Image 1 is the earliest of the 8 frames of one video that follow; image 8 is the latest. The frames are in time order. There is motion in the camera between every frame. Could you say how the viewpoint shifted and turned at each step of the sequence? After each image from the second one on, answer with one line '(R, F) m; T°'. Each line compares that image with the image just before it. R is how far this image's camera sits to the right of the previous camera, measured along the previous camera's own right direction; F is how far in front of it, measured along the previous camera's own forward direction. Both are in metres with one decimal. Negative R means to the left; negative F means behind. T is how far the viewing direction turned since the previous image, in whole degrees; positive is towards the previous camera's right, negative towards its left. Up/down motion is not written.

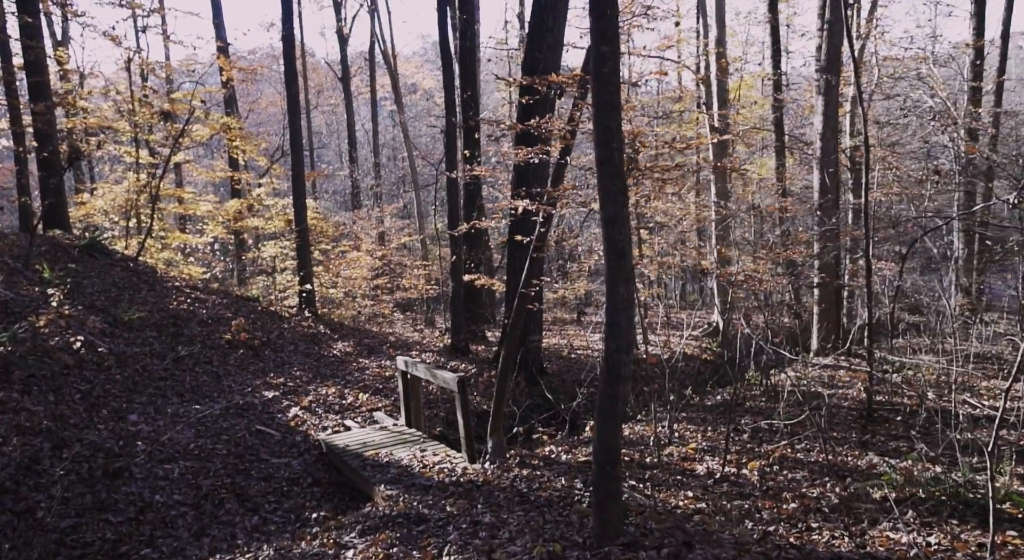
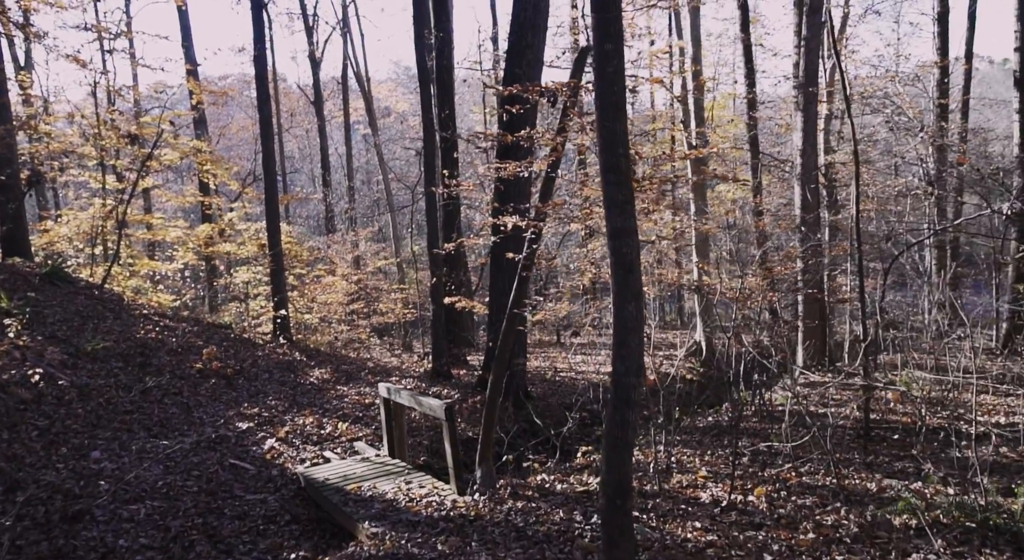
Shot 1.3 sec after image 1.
(-0.1, +0.4) m; +2°
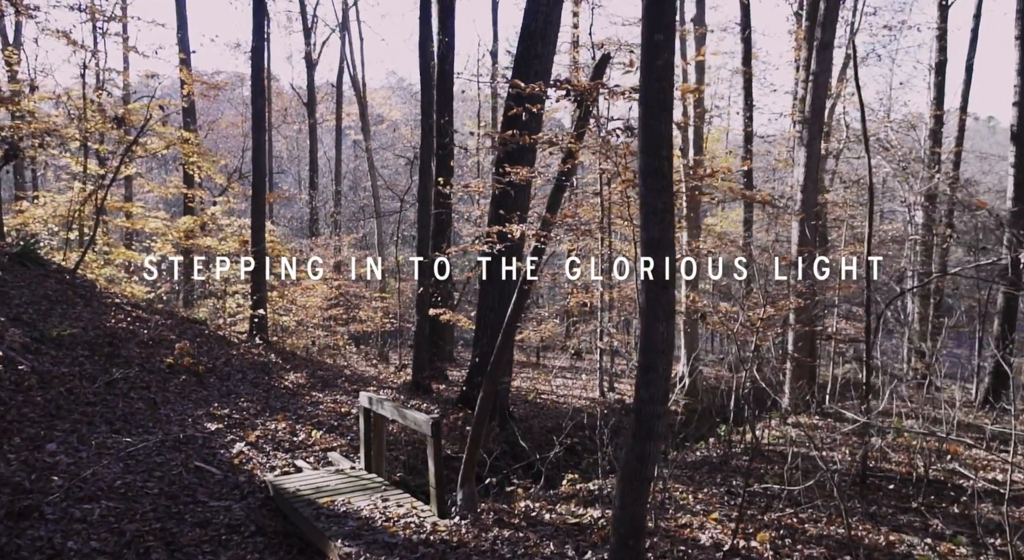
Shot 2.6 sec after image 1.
(-0.2, +0.4) m; +1°
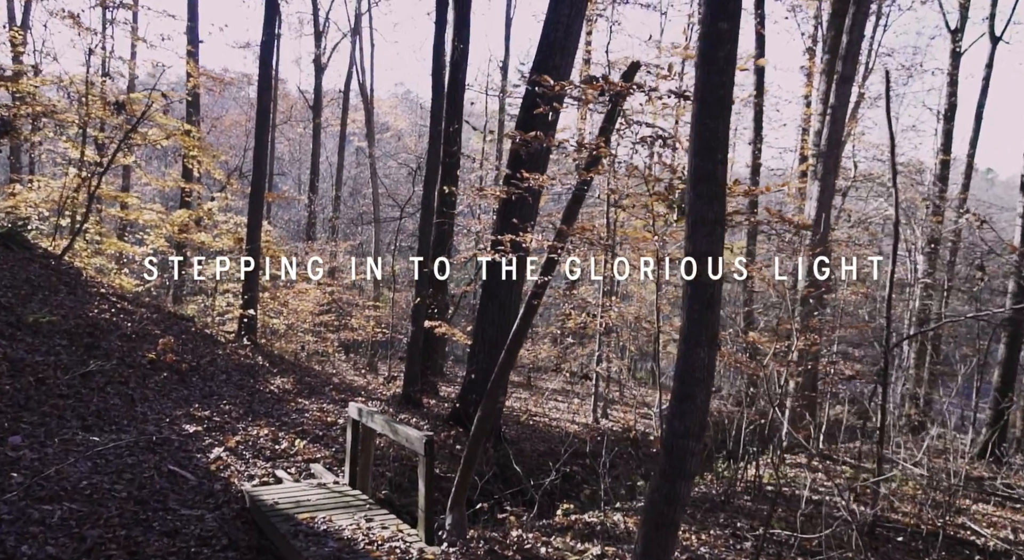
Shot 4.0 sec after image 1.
(-0.1, +0.4) m; 0°
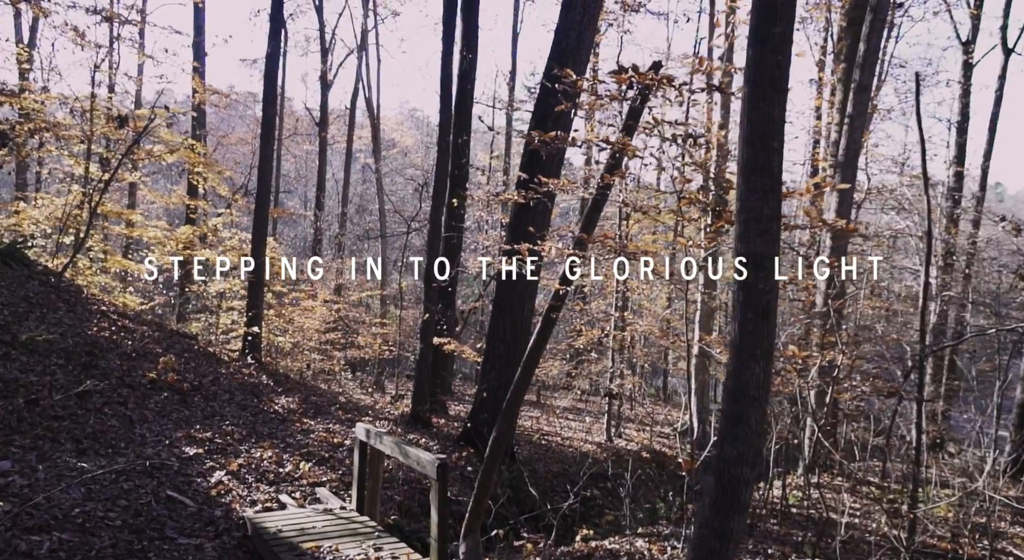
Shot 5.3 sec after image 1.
(-0.1, +0.4) m; 0°
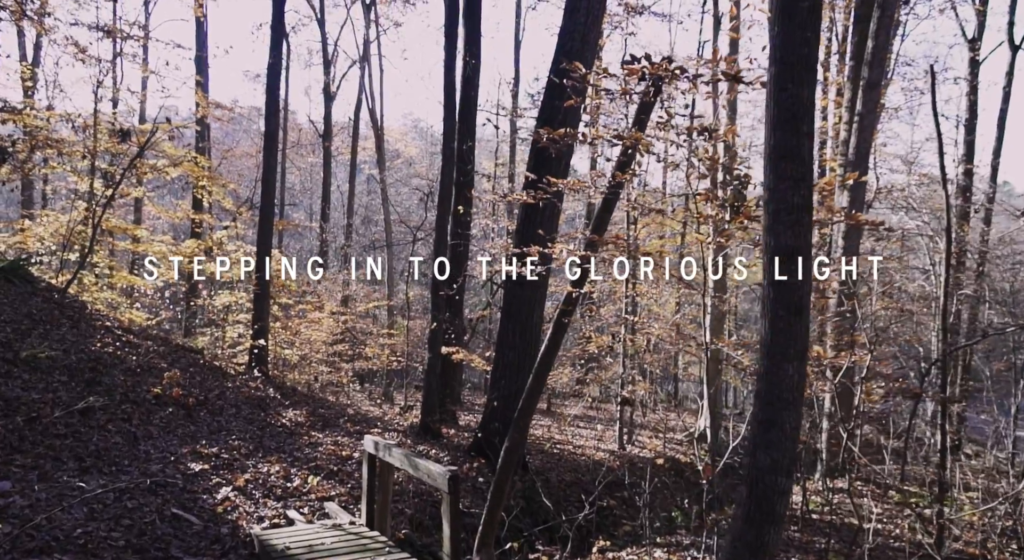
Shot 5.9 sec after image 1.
(0.0, +0.2) m; 0°
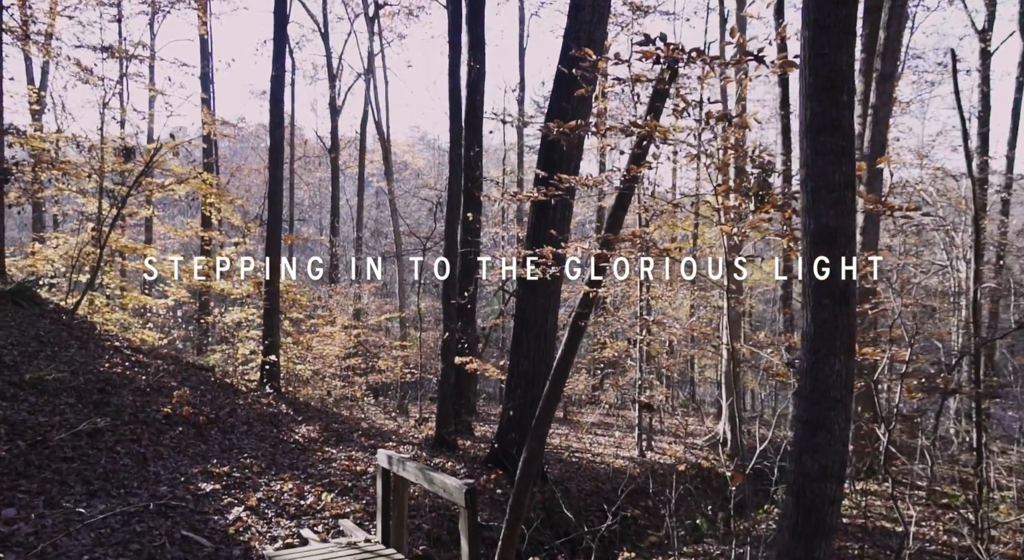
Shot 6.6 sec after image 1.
(0.0, +0.2) m; -1°
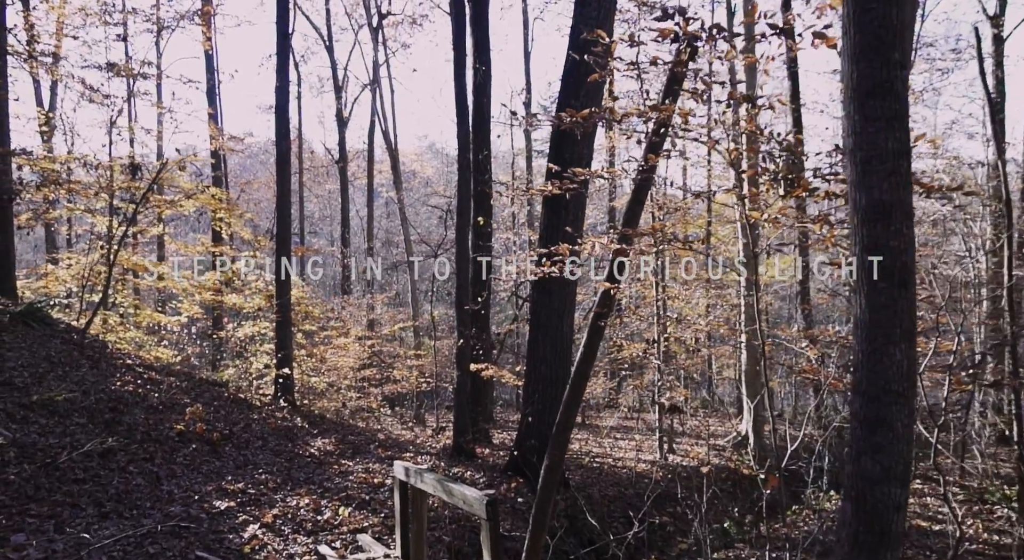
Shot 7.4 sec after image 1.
(0.0, +0.2) m; -1°
